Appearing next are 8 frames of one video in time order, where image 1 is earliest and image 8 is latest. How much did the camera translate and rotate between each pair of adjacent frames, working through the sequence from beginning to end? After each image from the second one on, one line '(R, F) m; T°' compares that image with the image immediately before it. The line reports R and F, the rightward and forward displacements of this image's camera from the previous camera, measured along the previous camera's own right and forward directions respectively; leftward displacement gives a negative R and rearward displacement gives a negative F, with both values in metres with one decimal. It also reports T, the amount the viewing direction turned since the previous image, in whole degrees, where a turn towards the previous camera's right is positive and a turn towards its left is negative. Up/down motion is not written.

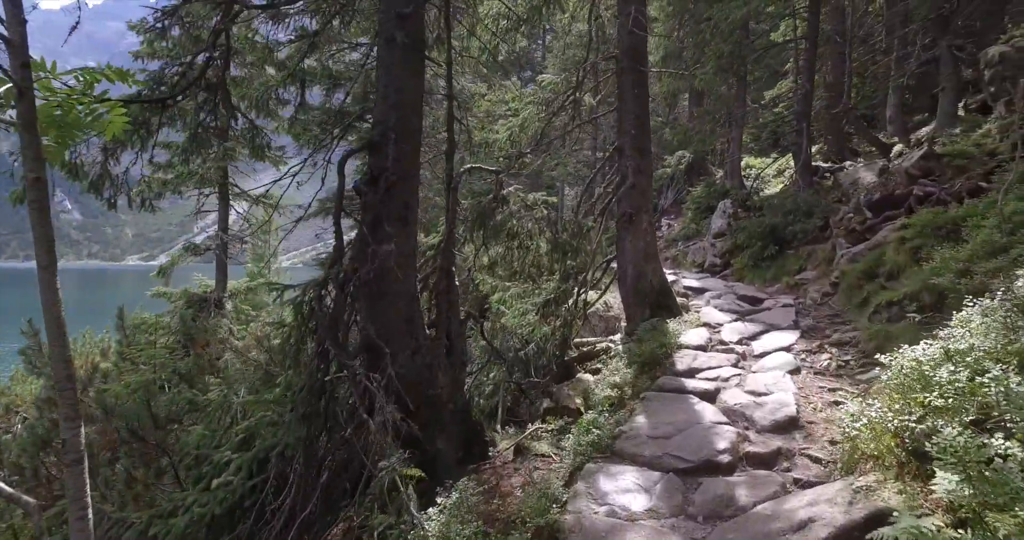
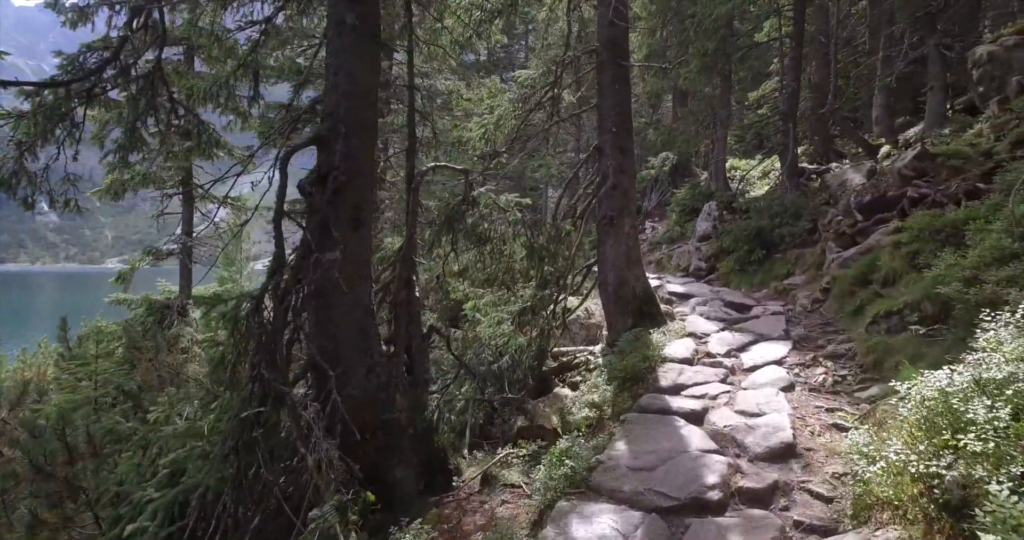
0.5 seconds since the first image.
(+0.1, +0.5) m; +1°
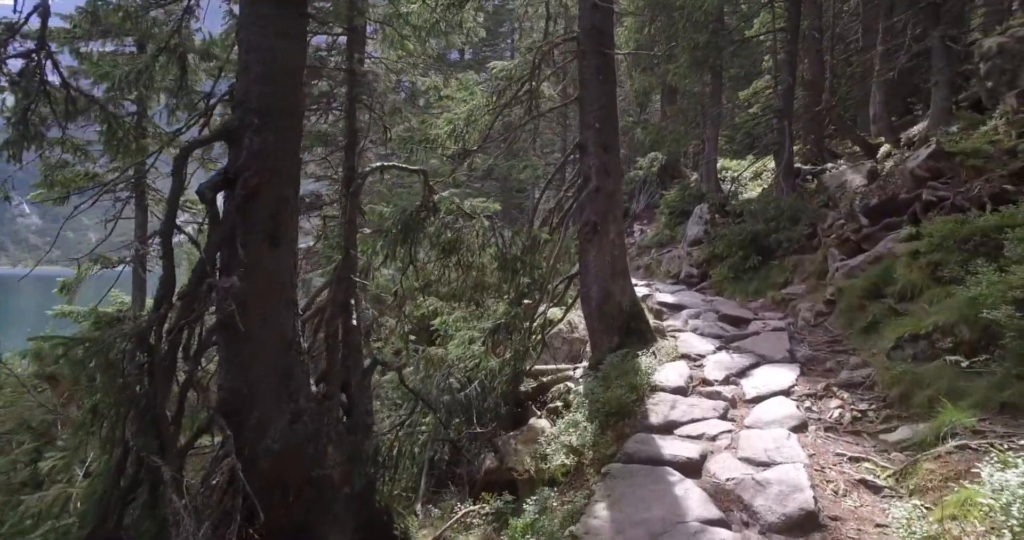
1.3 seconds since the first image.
(+0.2, +0.8) m; +1°
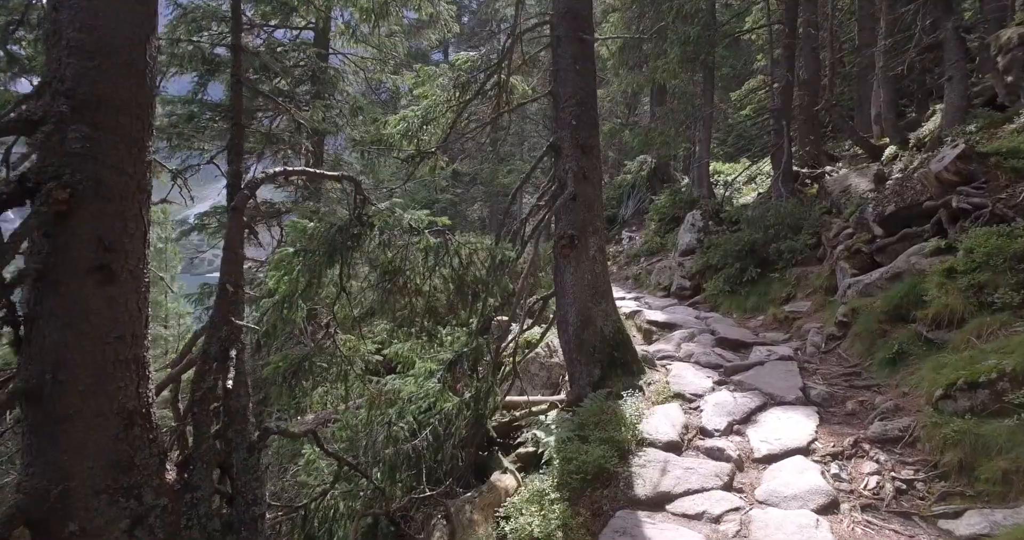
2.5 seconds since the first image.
(+0.3, +1.0) m; +1°
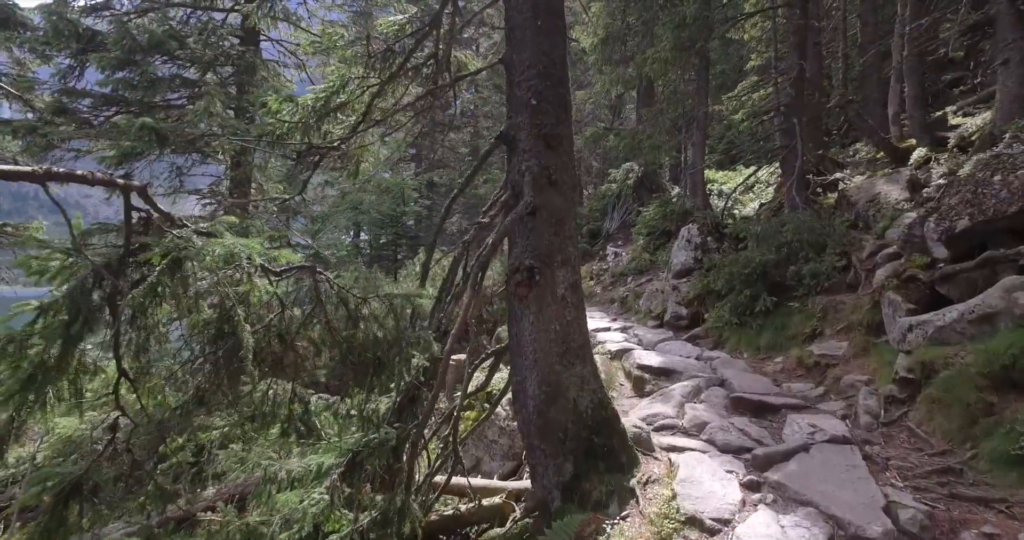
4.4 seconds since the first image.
(+0.4, +1.8) m; +1°
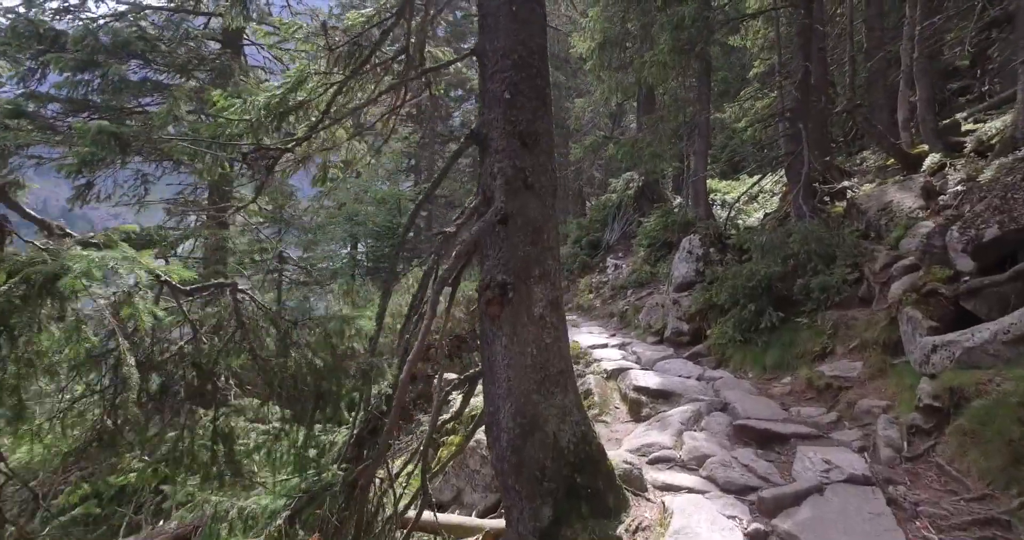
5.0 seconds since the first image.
(+0.2, +0.5) m; 0°
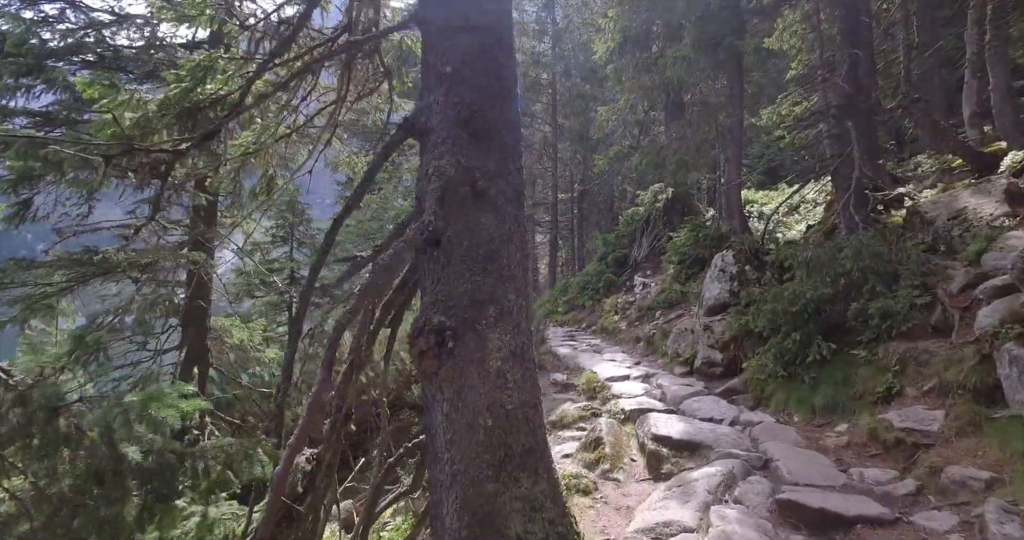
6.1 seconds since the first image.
(+0.4, +1.0) m; -3°
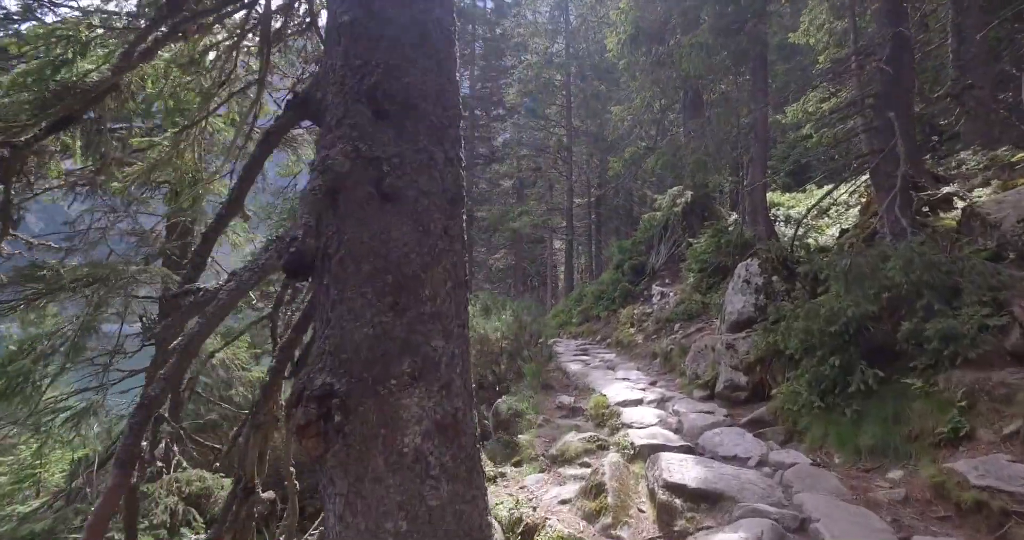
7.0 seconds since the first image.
(+0.3, +0.8) m; -2°
